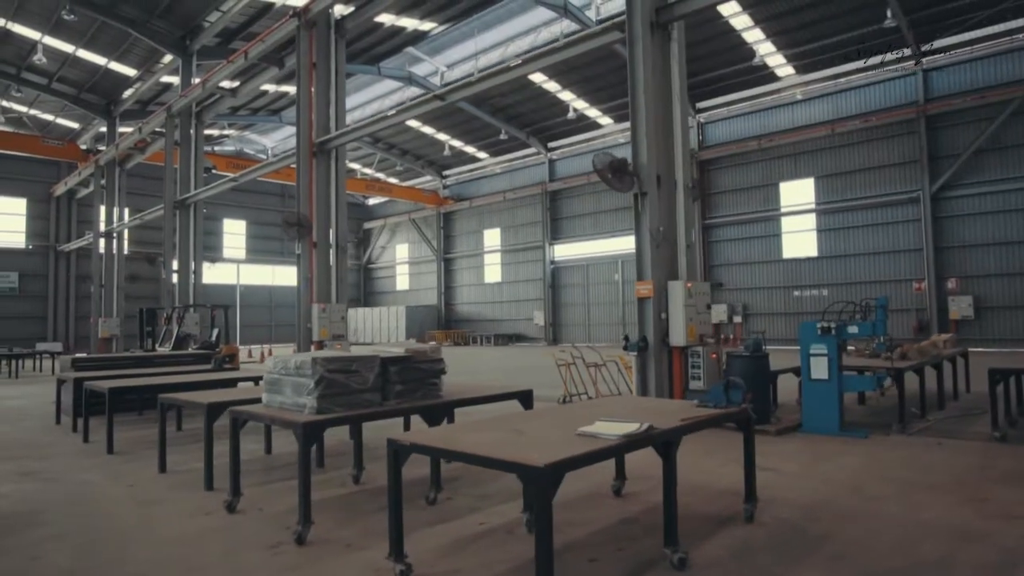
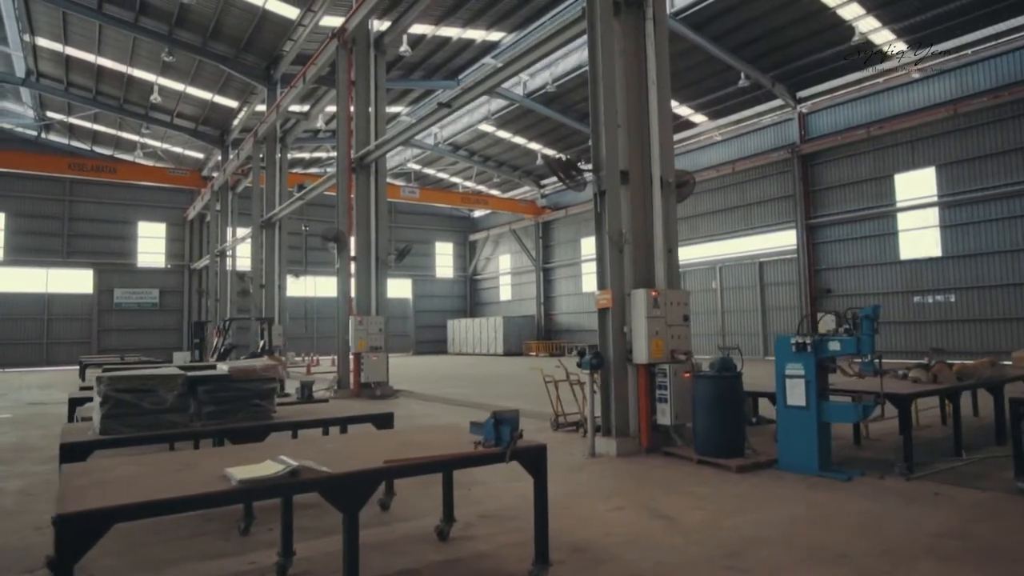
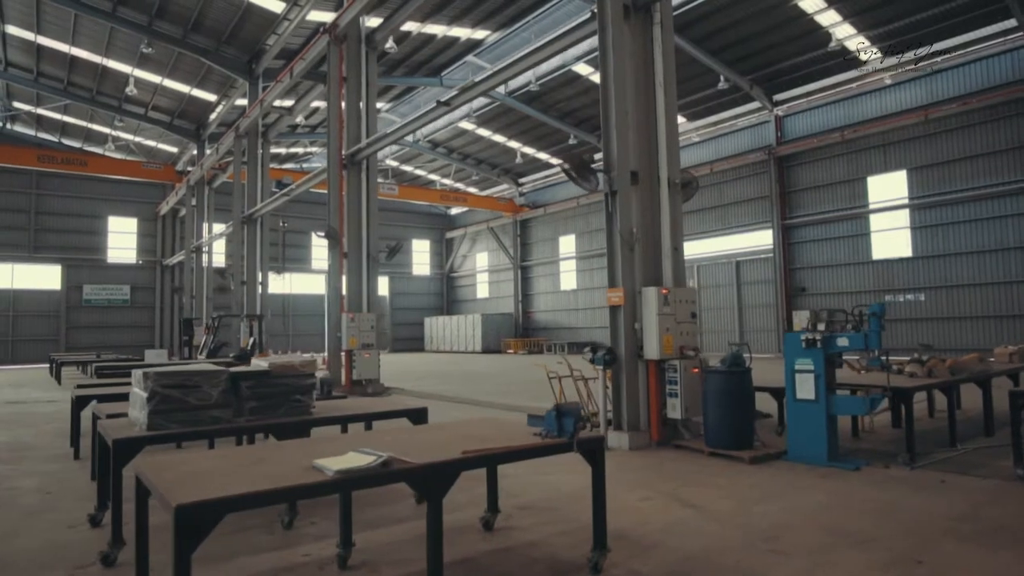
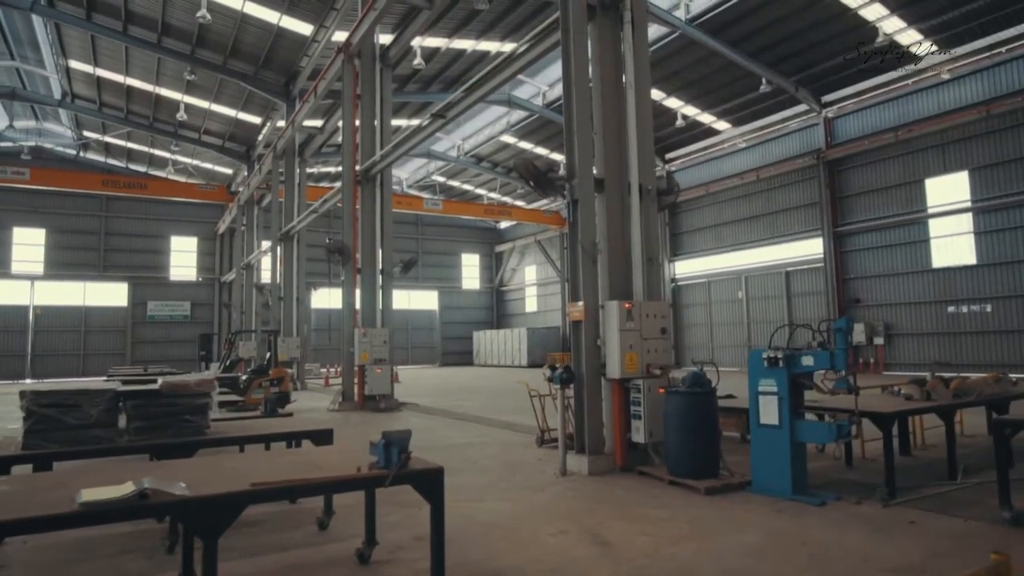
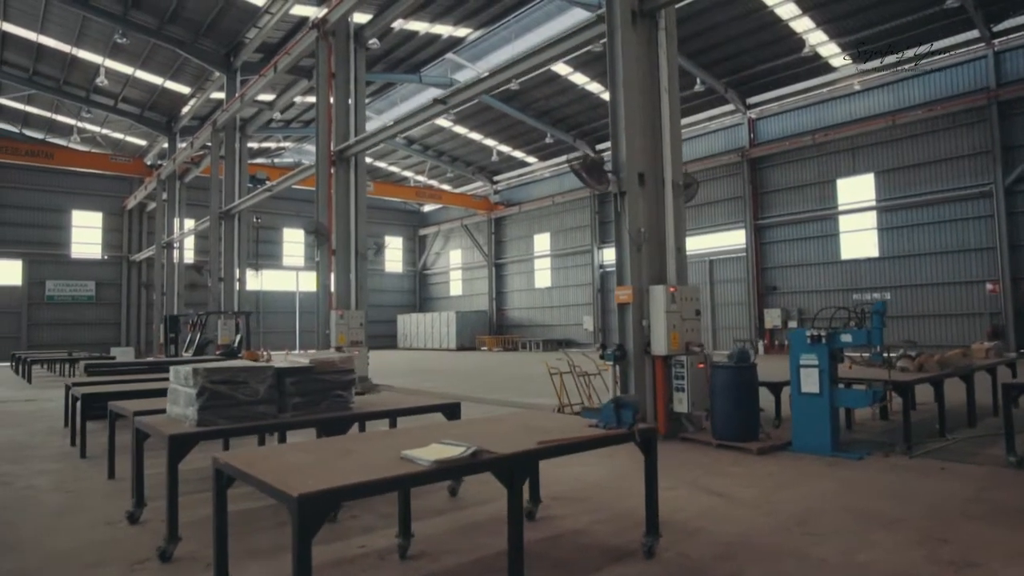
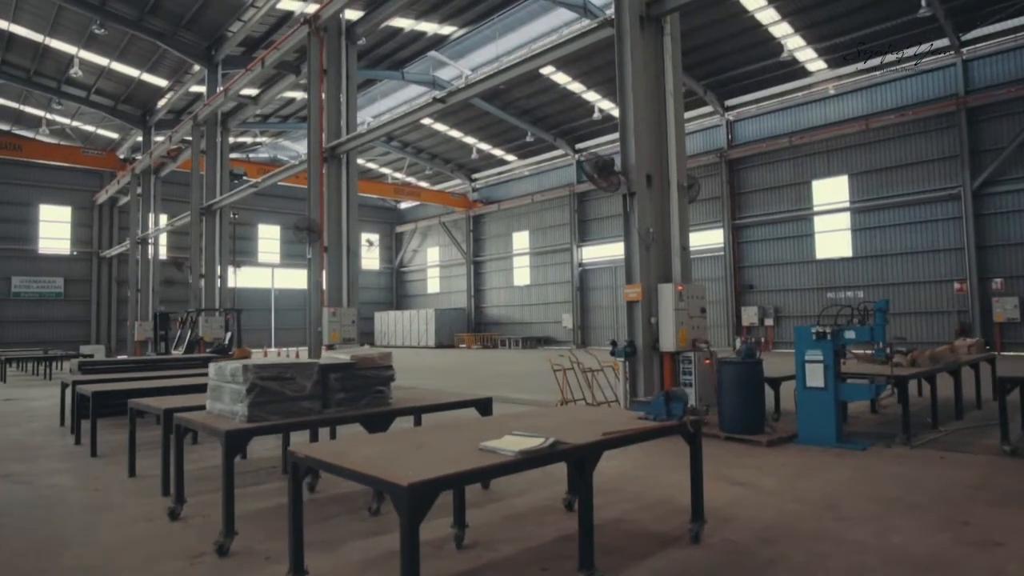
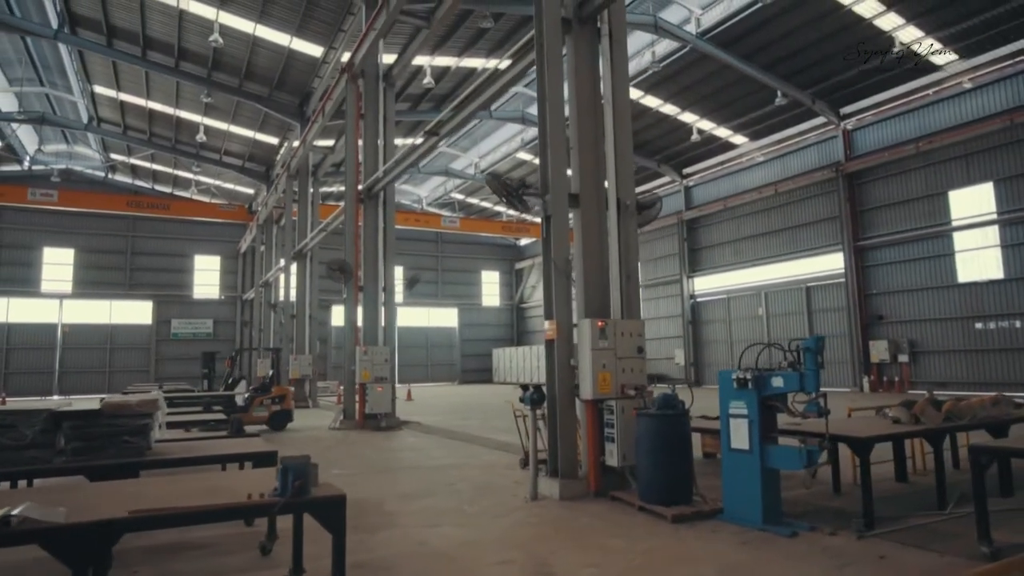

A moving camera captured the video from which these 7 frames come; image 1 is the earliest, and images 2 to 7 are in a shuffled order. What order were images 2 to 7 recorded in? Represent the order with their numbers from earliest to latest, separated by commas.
6, 5, 3, 2, 4, 7
